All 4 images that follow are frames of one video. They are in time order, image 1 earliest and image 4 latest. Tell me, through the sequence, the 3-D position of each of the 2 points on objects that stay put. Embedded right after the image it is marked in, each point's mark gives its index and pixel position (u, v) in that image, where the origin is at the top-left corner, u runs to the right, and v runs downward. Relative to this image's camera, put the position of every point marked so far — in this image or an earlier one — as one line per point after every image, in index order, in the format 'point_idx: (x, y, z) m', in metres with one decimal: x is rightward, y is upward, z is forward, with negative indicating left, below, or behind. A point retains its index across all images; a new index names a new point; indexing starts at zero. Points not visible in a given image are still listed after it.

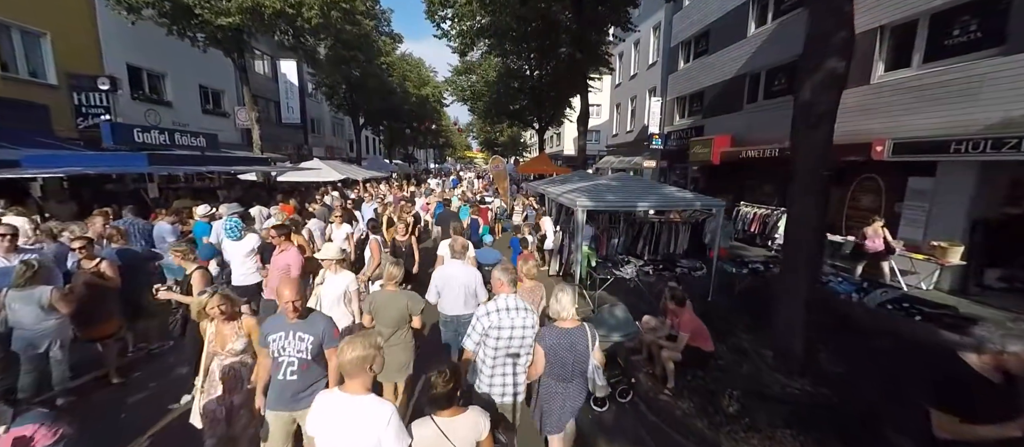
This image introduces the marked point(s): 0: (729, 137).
0: (+7.9, +3.2, +13.5) m
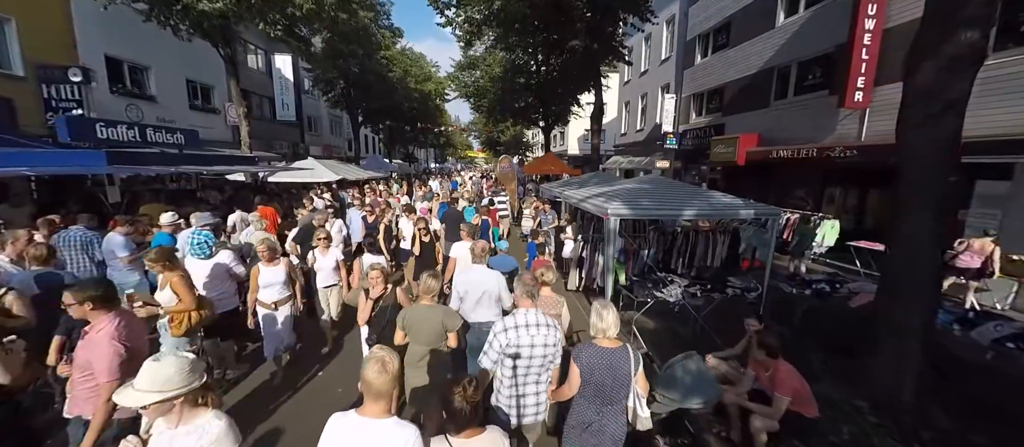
0: (+8.2, +3.0, +12.5) m
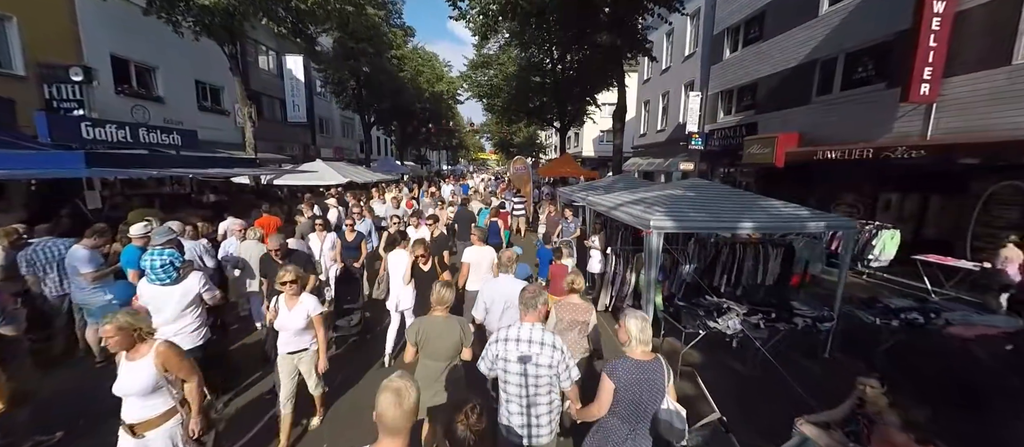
0: (+8.7, +2.7, +11.4) m
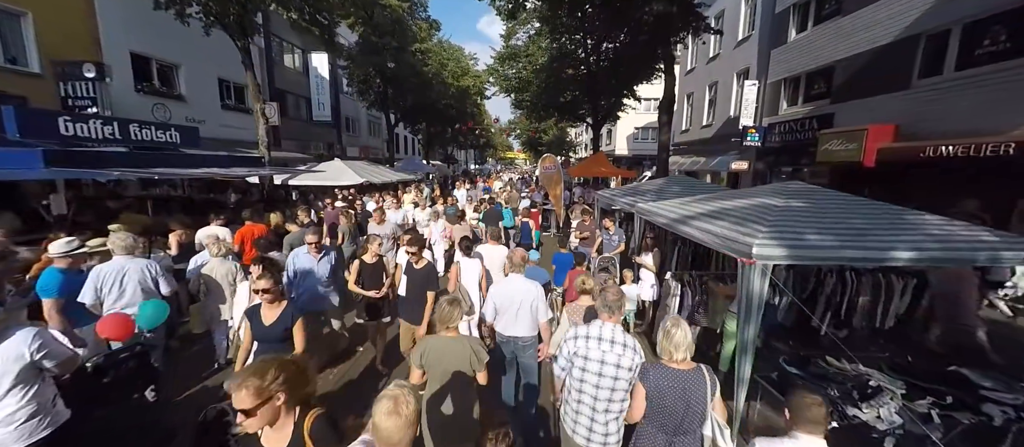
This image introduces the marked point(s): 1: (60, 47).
0: (+9.5, +2.4, +9.4) m
1: (-12.9, +5.0, +10.6) m
